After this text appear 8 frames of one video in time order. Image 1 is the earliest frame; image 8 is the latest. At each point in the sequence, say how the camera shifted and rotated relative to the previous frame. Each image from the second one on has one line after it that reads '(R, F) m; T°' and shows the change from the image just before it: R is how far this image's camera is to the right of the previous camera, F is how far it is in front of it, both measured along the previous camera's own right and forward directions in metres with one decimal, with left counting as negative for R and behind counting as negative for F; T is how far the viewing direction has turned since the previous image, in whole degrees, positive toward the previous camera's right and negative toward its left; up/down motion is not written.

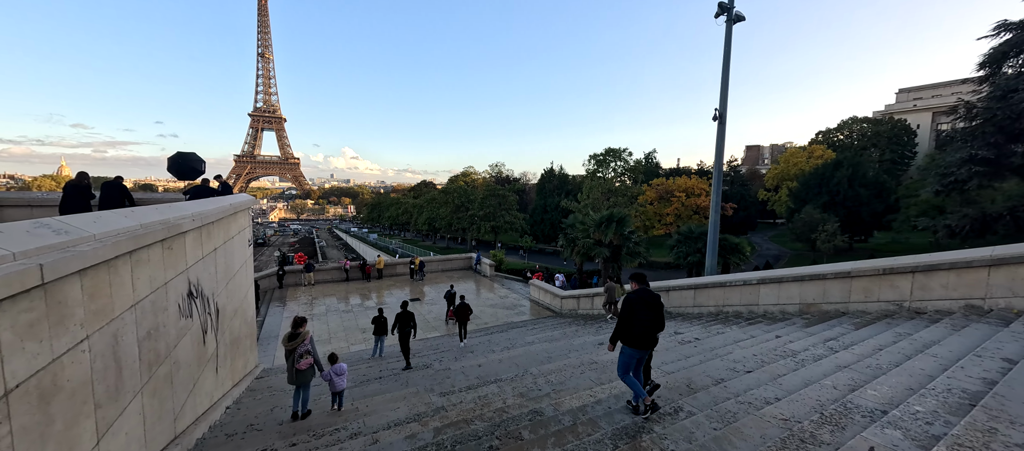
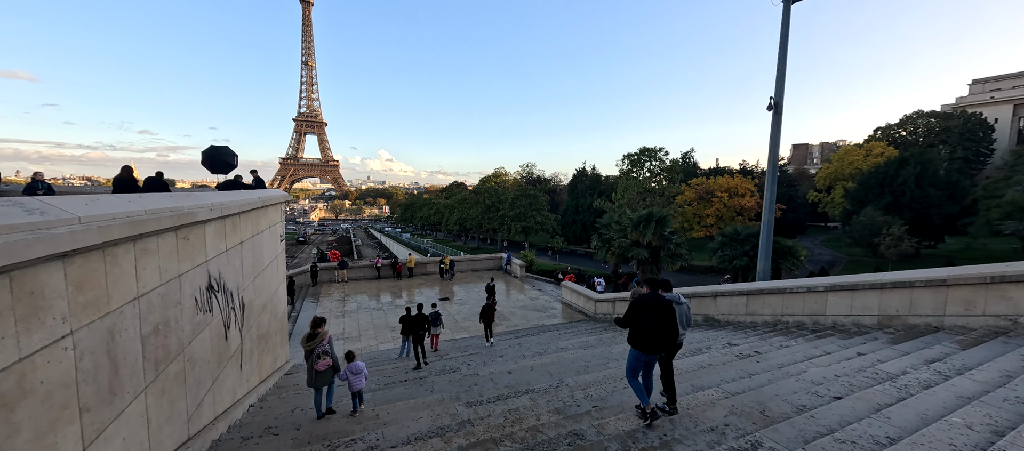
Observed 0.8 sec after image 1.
(-0.1, +0.5) m; -5°
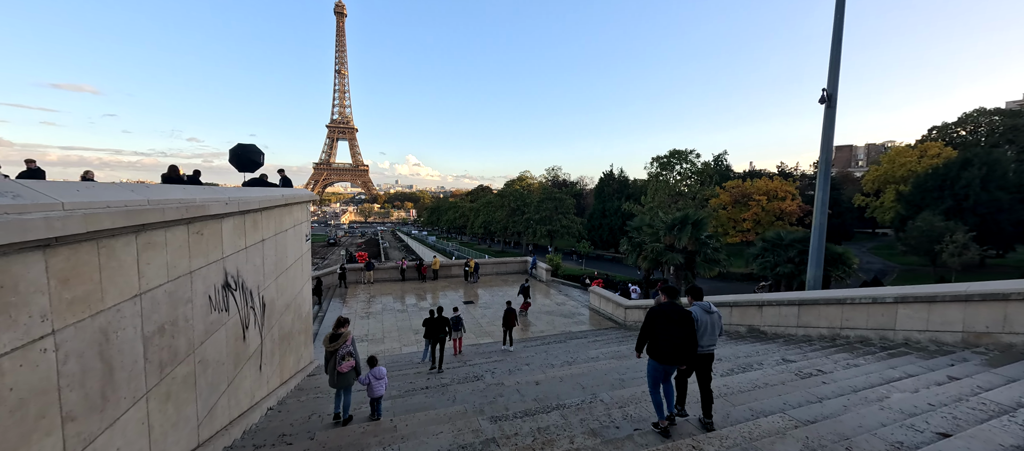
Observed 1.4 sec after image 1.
(-0.1, +0.4) m; -4°
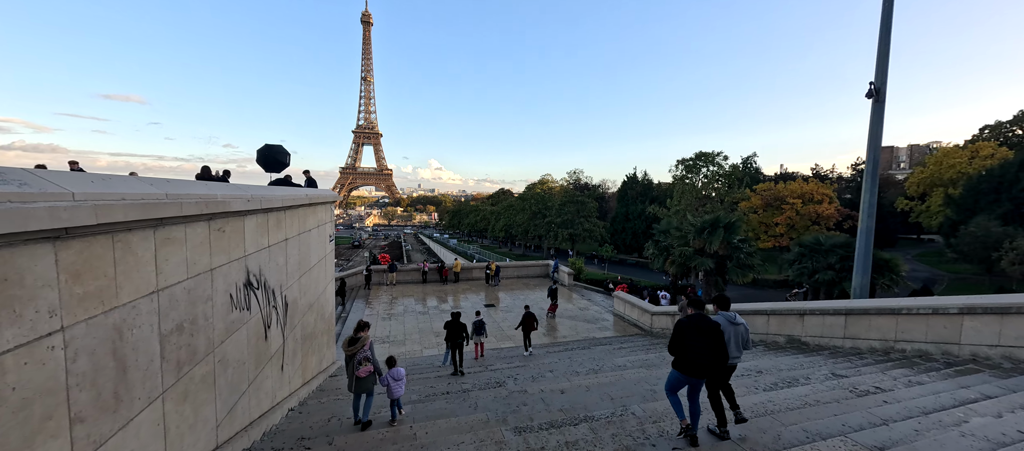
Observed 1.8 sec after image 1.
(-0.1, +0.2) m; -3°
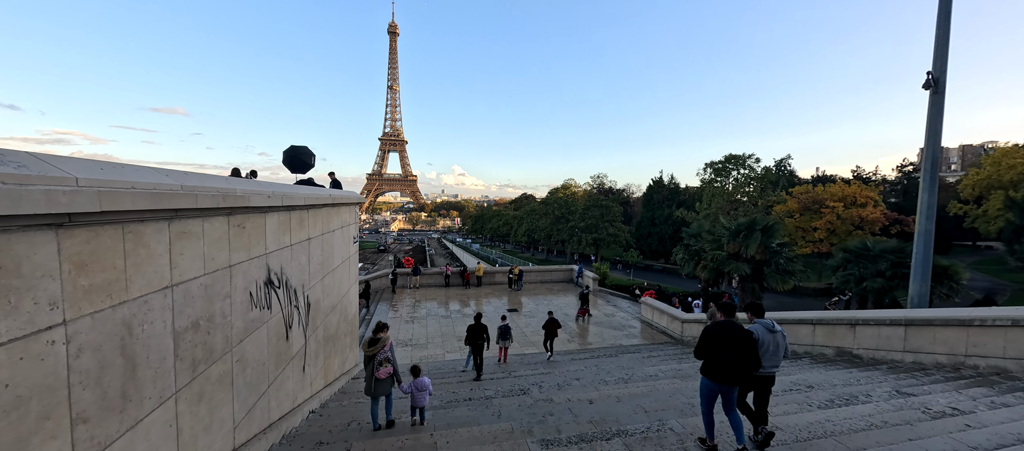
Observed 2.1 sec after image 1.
(0.0, +0.2) m; -4°
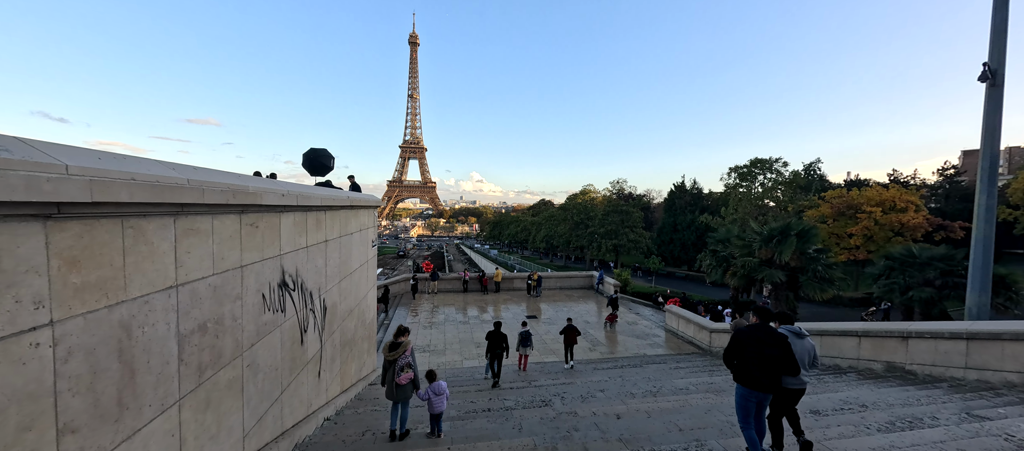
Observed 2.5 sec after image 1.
(0.0, +0.2) m; -3°
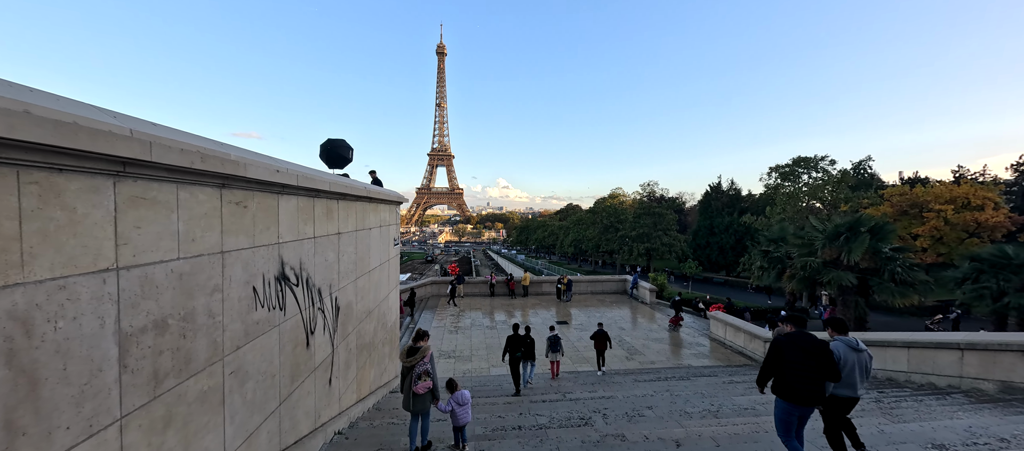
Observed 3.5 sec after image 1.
(-0.1, +0.7) m; -4°
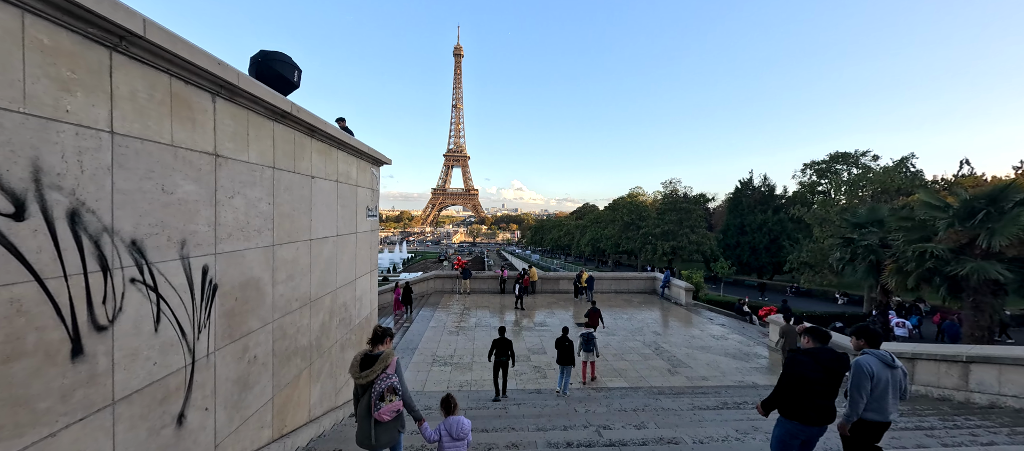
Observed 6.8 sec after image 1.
(+0.1, +2.2) m; -2°
